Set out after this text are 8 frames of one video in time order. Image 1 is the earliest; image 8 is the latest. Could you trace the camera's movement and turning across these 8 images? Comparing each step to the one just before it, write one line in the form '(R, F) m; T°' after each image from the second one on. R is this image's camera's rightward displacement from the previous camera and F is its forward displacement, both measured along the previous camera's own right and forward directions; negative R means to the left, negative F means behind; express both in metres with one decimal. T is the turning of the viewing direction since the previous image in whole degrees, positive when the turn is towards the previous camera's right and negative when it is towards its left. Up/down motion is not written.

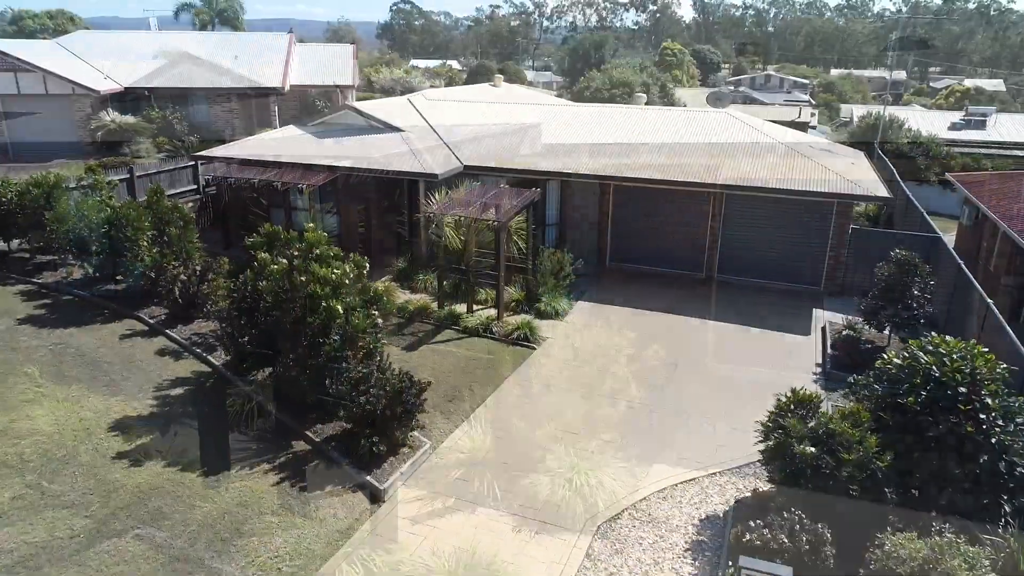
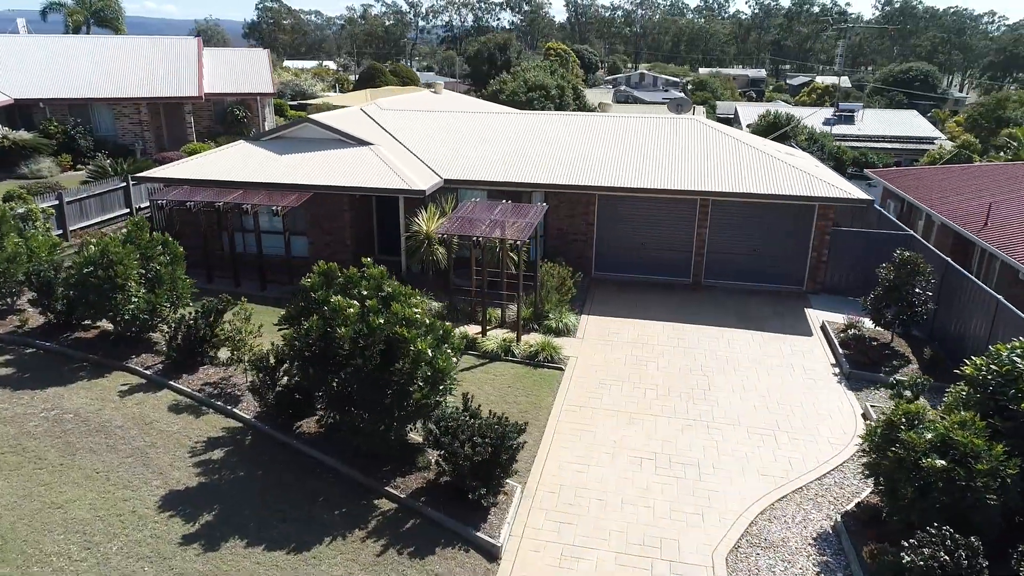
(-2.5, +0.7) m; +9°
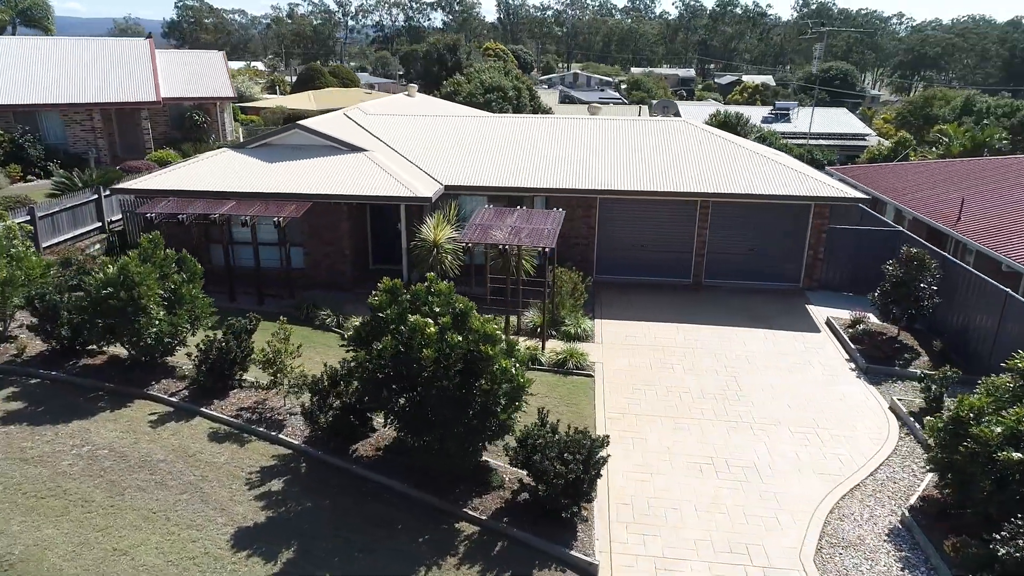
(-1.7, +0.3) m; +5°
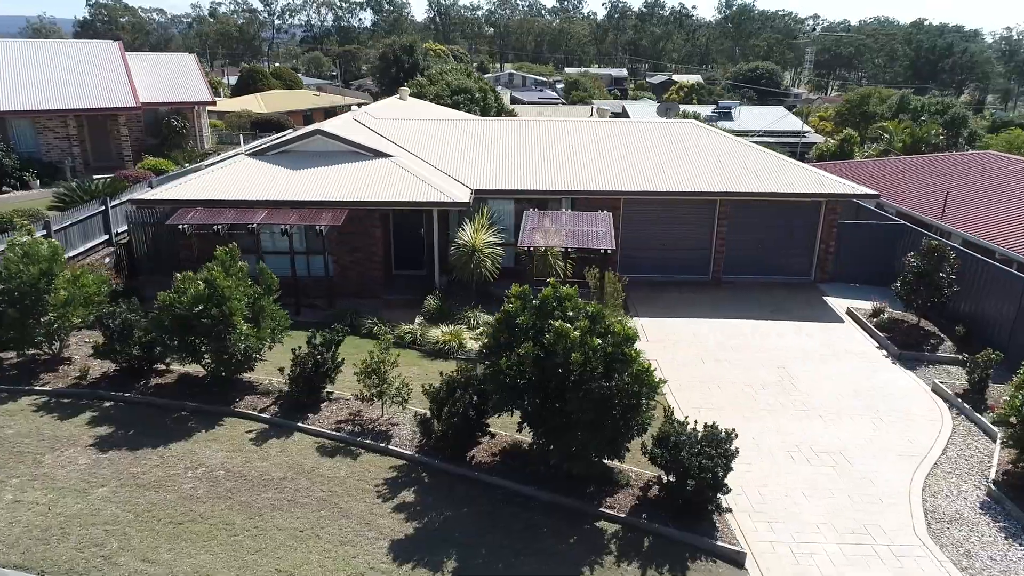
(-2.4, -0.1) m; +5°
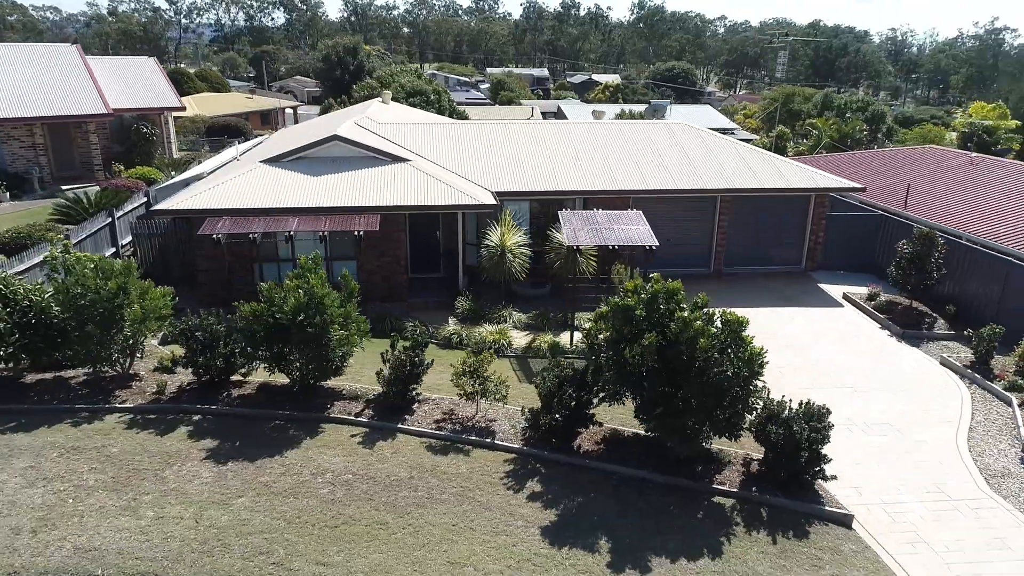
(-2.5, -0.3) m; +6°
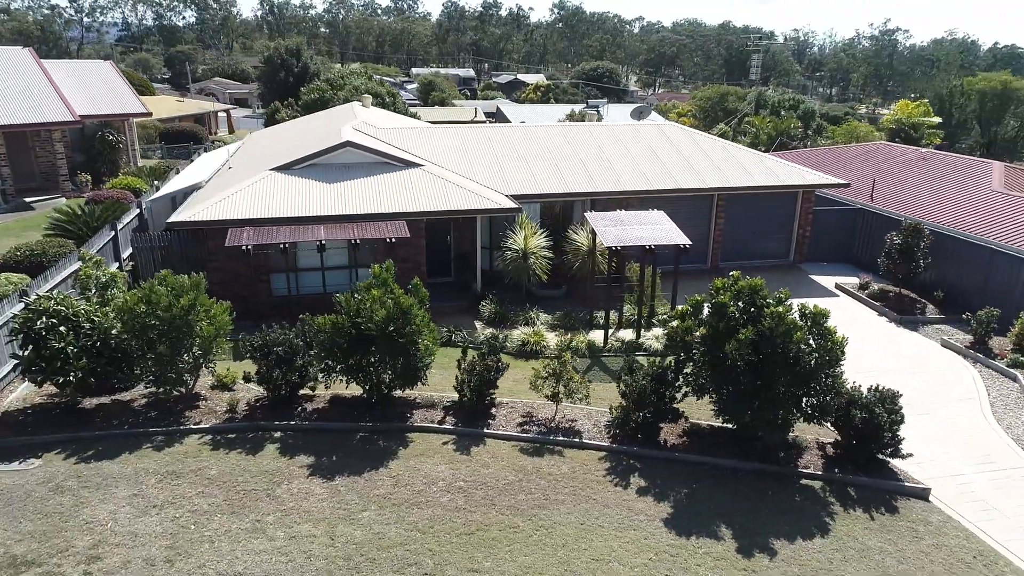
(-2.3, -0.1) m; +6°
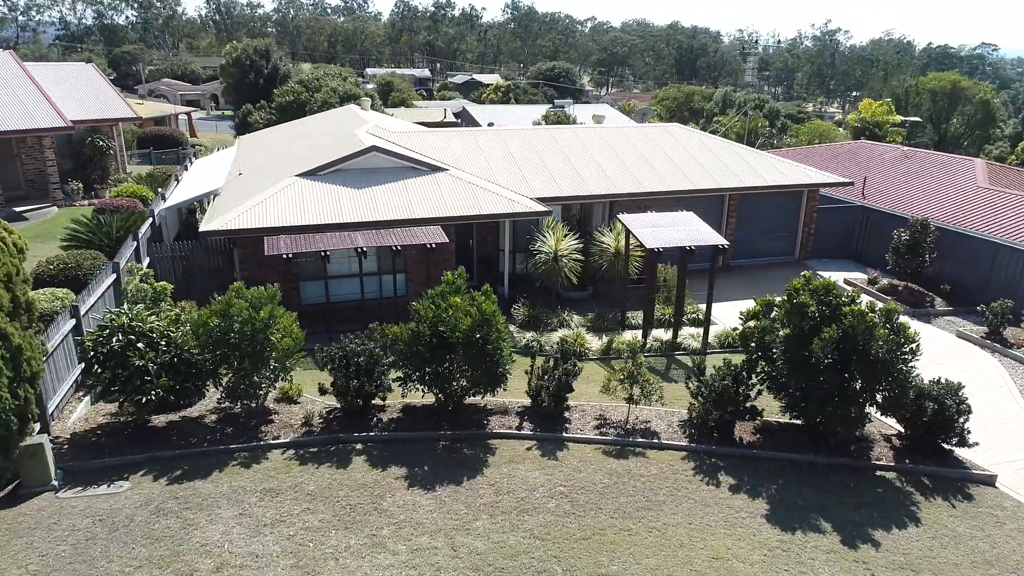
(-1.8, 0.0) m; +4°
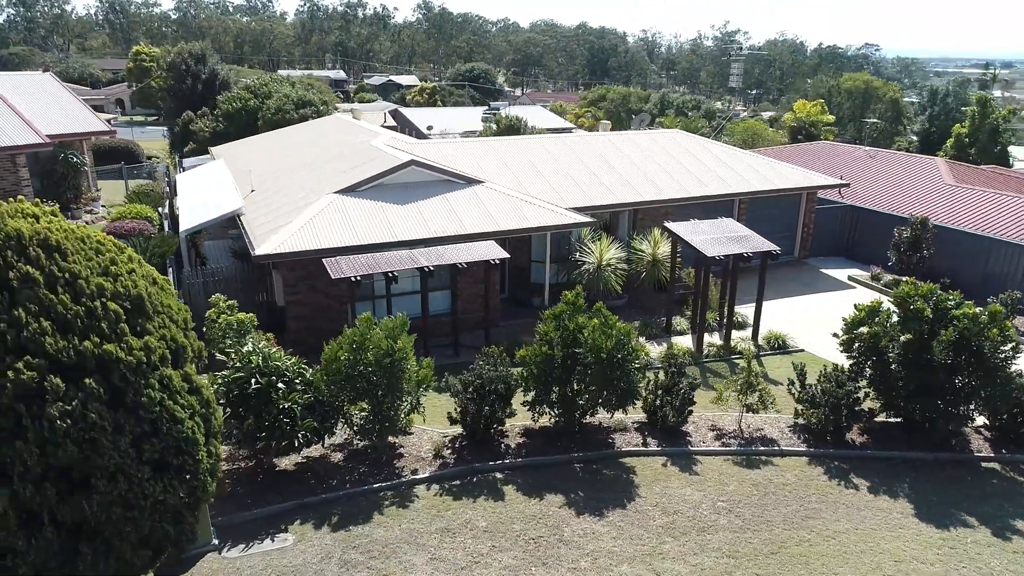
(-3.0, +0.3) m; +7°
